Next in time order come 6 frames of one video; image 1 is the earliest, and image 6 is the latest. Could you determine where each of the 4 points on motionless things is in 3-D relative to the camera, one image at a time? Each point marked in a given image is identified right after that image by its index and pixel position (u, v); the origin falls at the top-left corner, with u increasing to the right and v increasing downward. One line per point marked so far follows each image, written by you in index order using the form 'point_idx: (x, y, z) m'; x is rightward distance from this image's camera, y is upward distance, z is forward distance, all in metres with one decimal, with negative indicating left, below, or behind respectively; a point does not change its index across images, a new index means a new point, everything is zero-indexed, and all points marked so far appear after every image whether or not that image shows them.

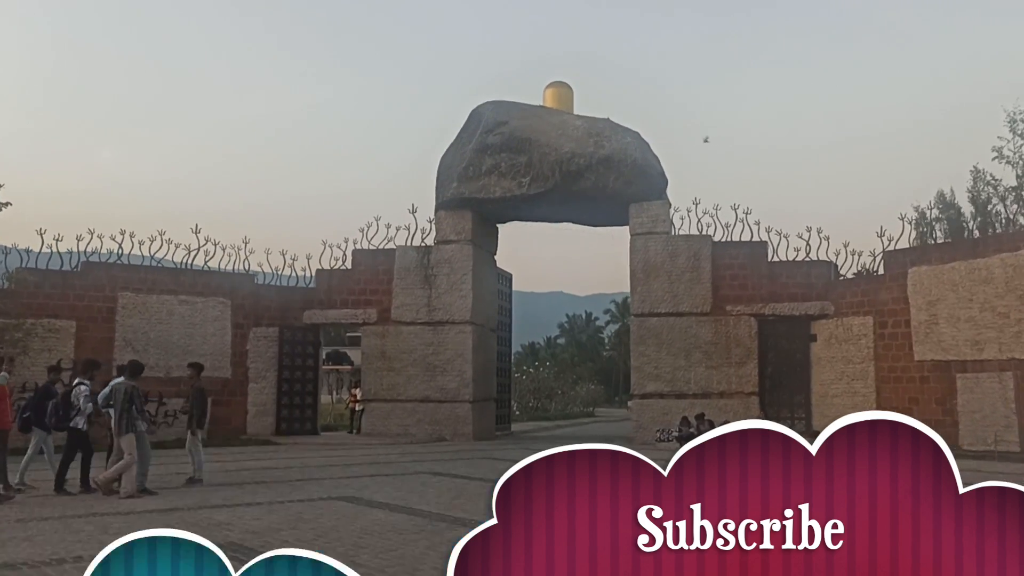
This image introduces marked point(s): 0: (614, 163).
0: (+1.9, +2.3, +17.0) m
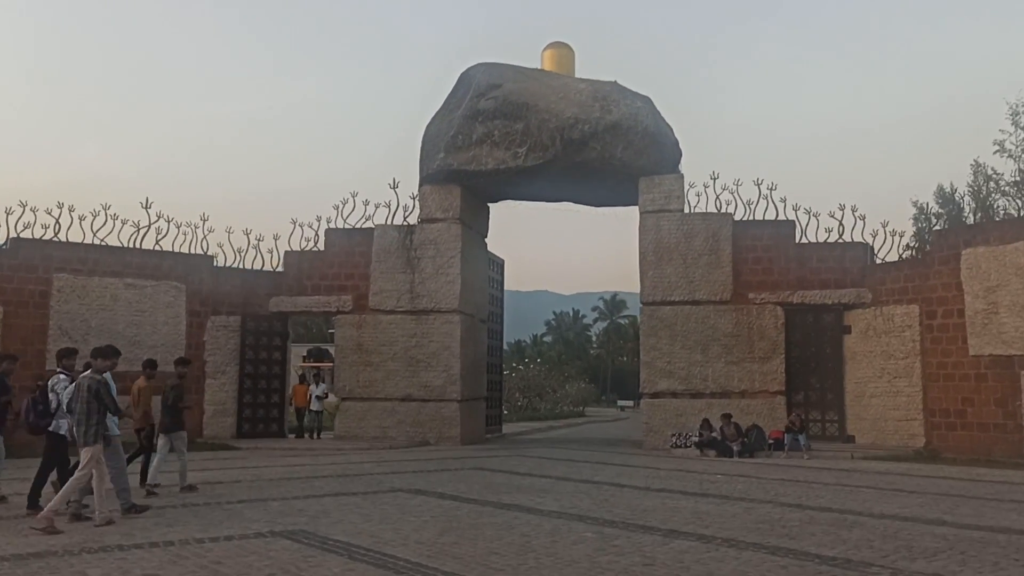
0: (+1.8, +2.6, +15.0) m
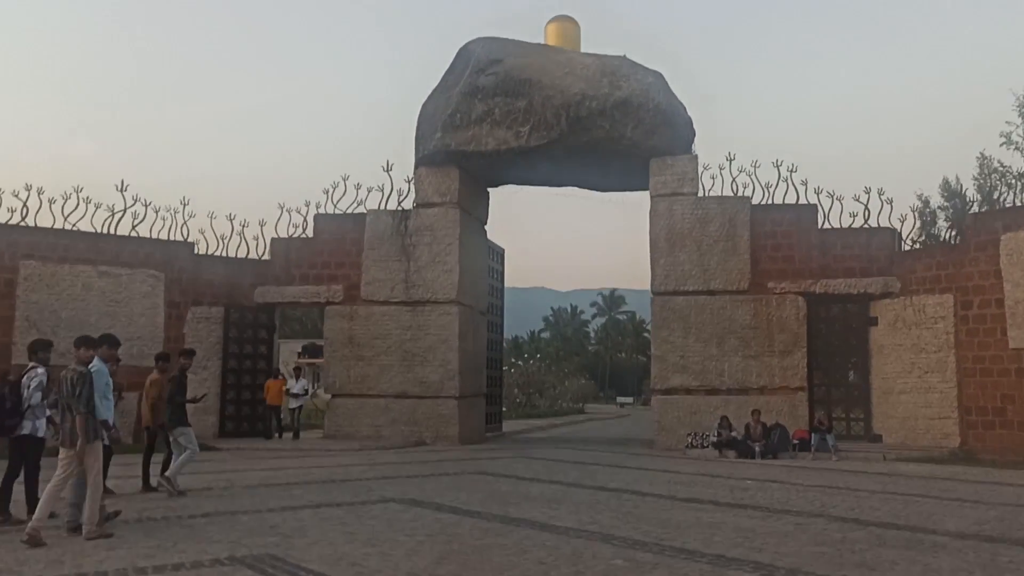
0: (+1.8, +2.8, +14.0) m
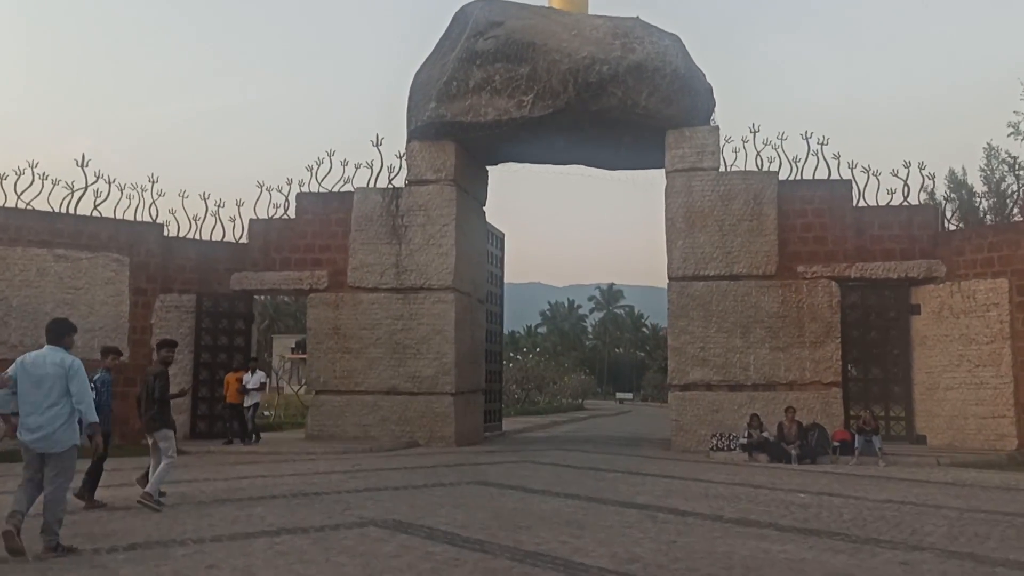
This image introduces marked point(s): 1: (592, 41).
0: (+1.9, +3.0, +12.6) m
1: (+1.1, +3.5, +12.9) m
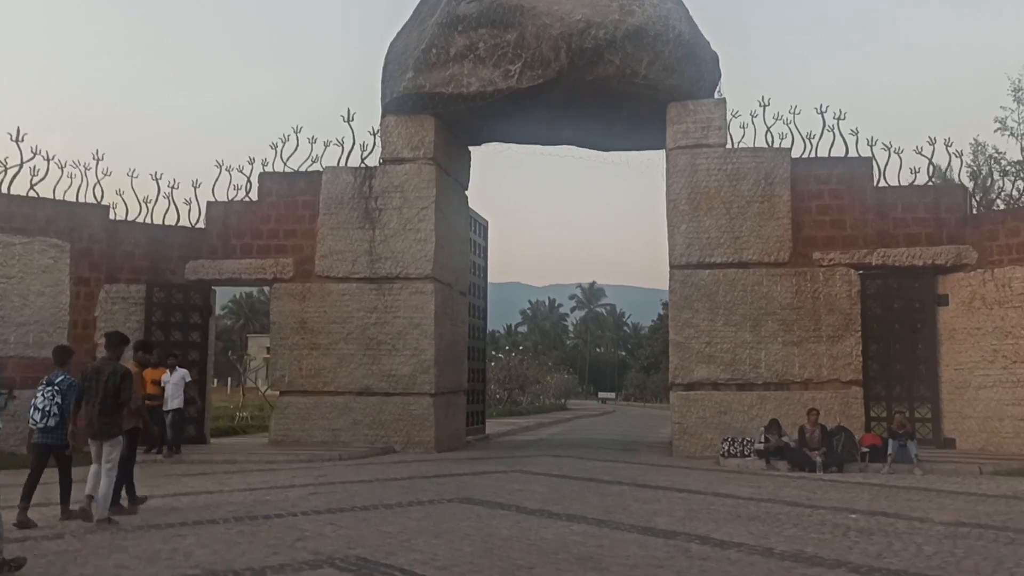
0: (+1.7, +3.1, +11.4) m
1: (+0.9, +3.6, +11.6) m
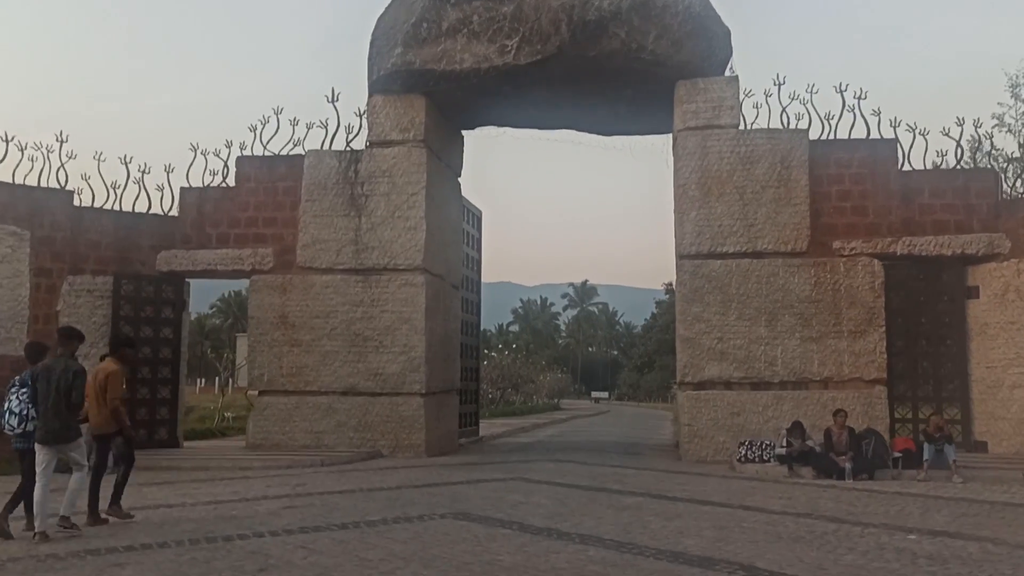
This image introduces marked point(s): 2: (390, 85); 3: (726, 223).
0: (+1.6, +3.2, +10.6) m
1: (+0.9, +3.7, +10.8) m
2: (-1.5, +2.5, +11.3) m
3: (+2.5, +0.8, +10.5) m
